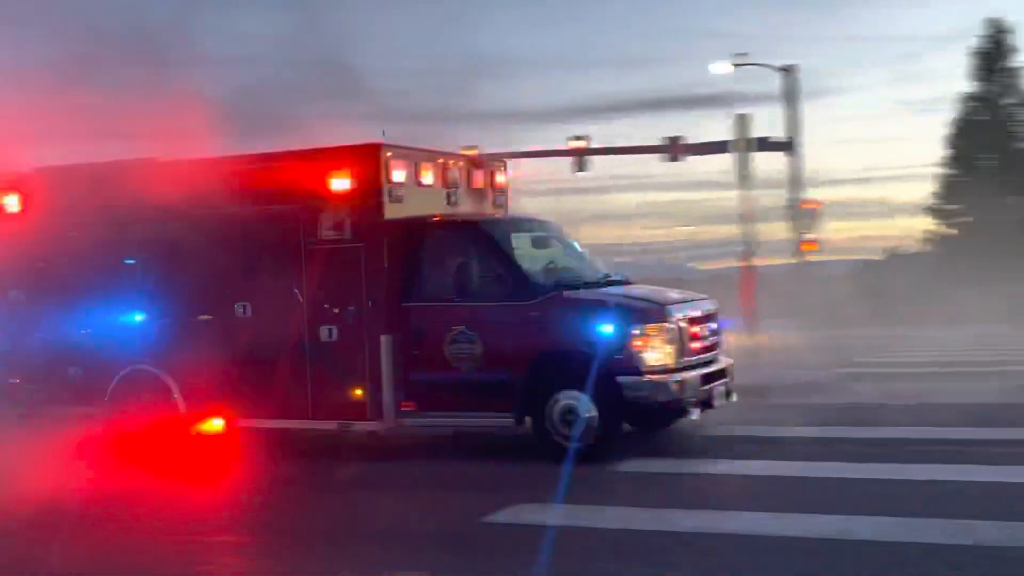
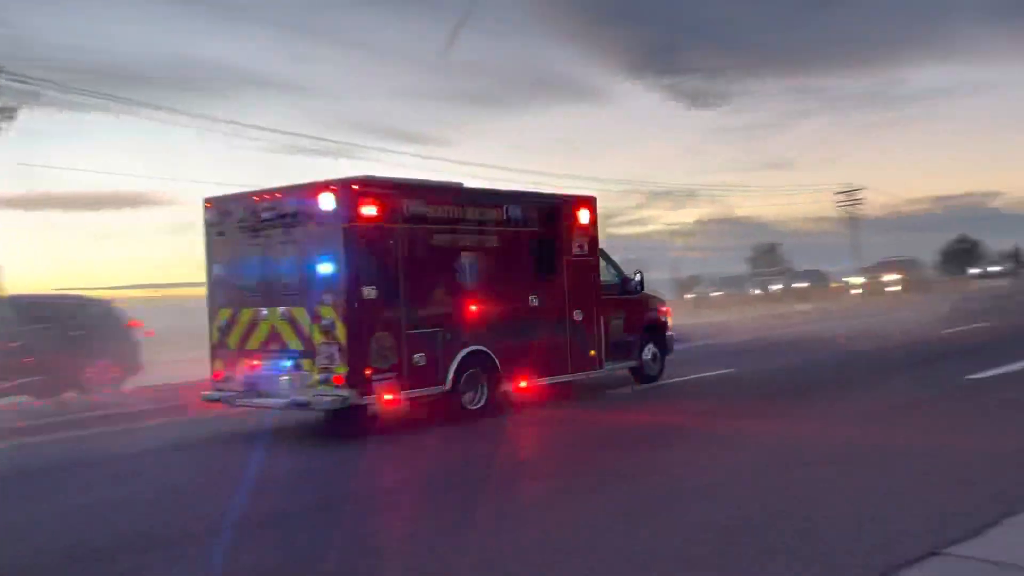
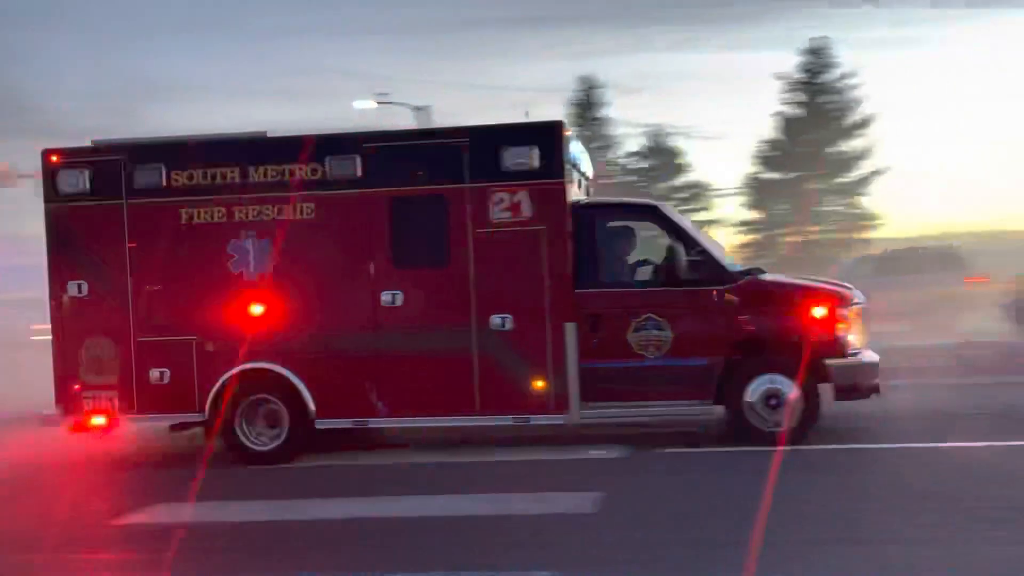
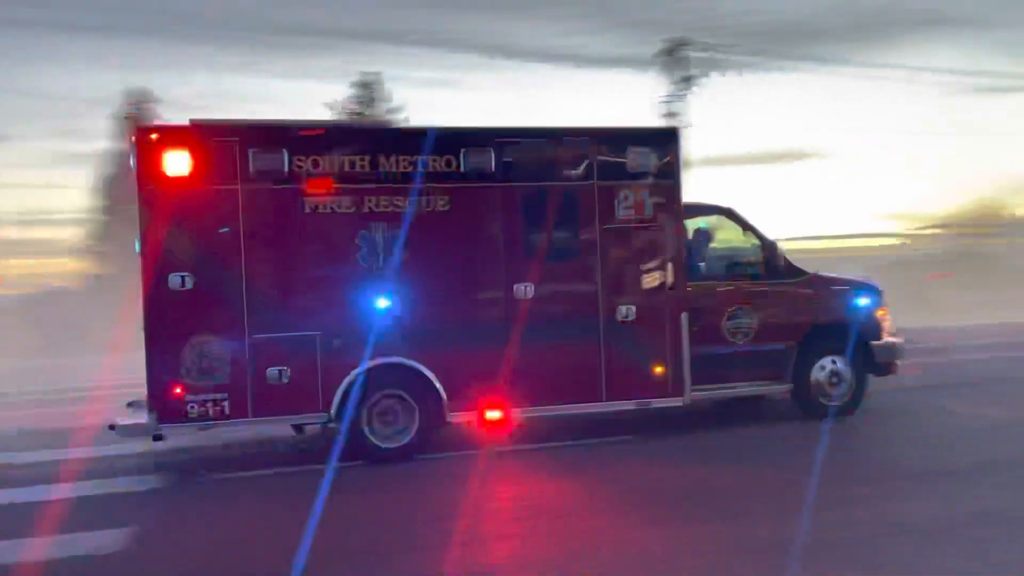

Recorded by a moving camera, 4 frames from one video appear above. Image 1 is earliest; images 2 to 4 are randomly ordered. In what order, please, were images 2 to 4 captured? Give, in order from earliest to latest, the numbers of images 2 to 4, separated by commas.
3, 4, 2
